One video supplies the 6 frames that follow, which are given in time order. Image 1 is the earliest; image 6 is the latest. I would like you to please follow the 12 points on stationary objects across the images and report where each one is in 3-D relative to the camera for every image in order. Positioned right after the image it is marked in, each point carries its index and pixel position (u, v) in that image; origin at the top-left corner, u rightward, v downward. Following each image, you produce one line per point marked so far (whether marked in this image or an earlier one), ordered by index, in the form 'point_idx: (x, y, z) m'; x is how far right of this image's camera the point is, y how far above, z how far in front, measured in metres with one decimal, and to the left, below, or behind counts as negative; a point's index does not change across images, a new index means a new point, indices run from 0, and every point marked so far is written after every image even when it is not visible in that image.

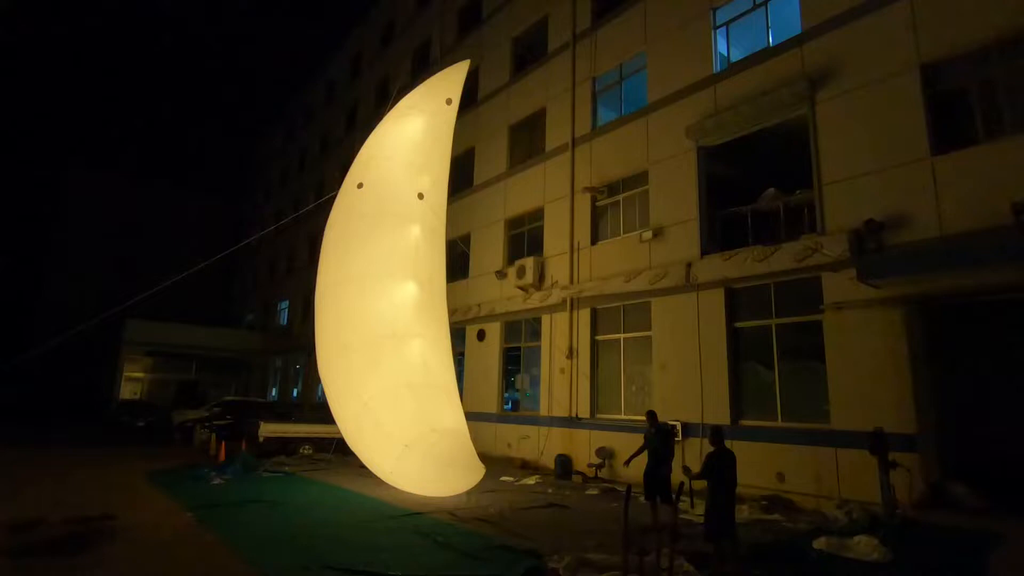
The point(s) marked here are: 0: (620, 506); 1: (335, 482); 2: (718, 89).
0: (+1.6, -3.2, +8.0) m
1: (-3.0, -3.4, +9.6) m
2: (+3.8, +3.7, +10.2) m
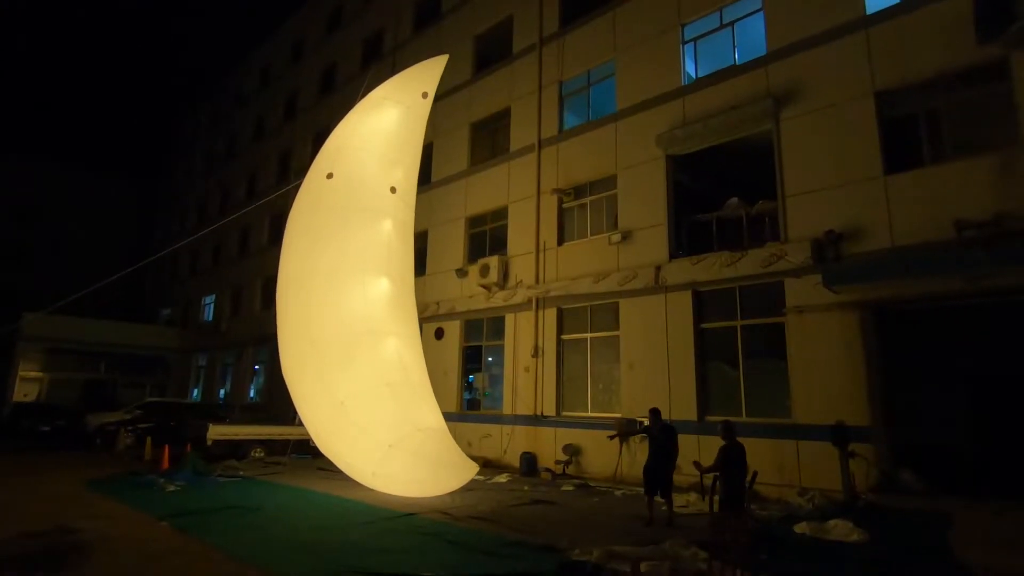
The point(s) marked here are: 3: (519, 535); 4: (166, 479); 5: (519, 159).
0: (+1.4, -3.2, +8.2) m
1: (-3.4, -3.3, +9.1) m
2: (+3.4, +3.6, +10.7) m
3: (+0.3, -2.7, +6.0) m
4: (-5.7, -3.2, +9.2) m
5: (+0.2, +3.2, +13.5) m
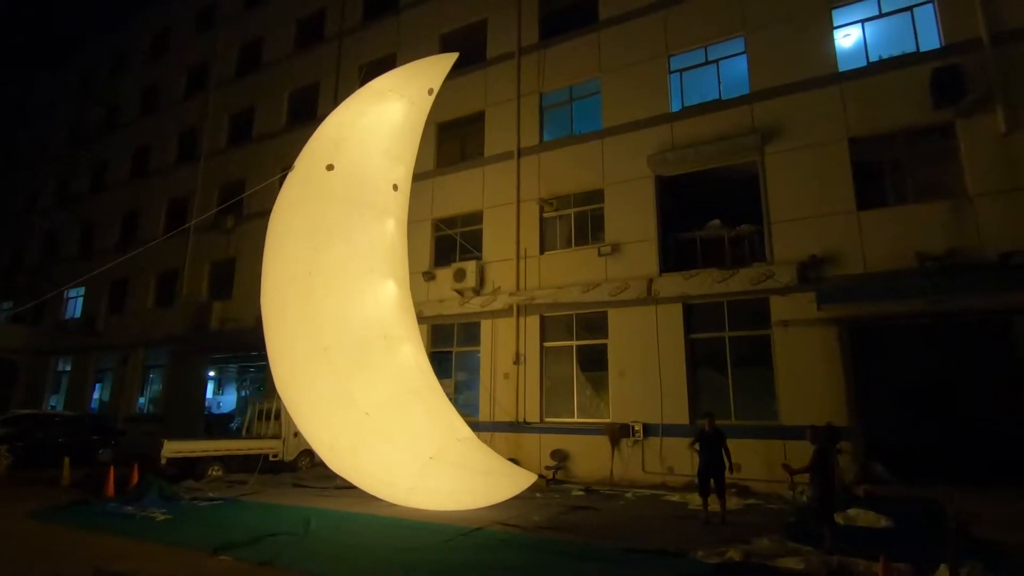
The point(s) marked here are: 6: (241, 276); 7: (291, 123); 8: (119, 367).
0: (+1.8, -3.4, +8.5) m
1: (-3.1, -3.3, +8.3) m
2: (+3.4, +3.4, +11.5) m
3: (+1.2, -2.9, +6.2) m
4: (-5.4, -3.1, +7.9) m
5: (-0.4, +3.0, +13.5) m
6: (-8.6, +0.4, +17.4) m
7: (-7.3, +5.4, +18.0) m
8: (-14.1, -2.9, +19.7) m
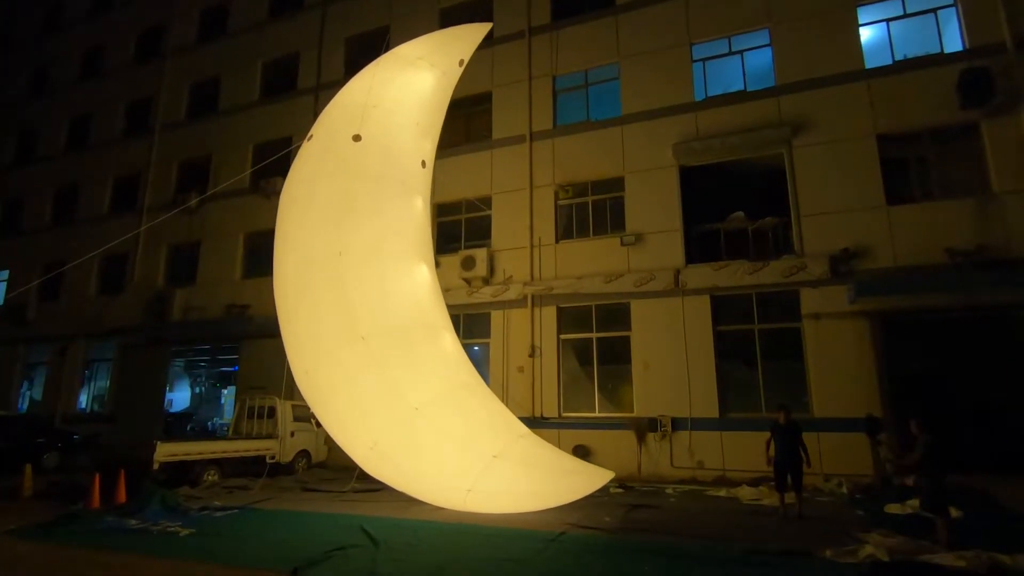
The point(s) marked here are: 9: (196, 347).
0: (+2.5, -3.2, +8.2) m
1: (-2.3, -3.0, +7.4) m
2: (+3.9, +3.5, +11.4) m
3: (+2.2, -2.7, +5.8) m
4: (-4.5, -2.8, +6.7) m
5: (-0.1, +3.3, +12.9) m
6: (-8.7, +0.8, +15.8) m
7: (-7.4, +5.8, +16.6) m
8: (-14.5, -2.3, +17.5) m
9: (-8.8, -1.6, +15.4) m
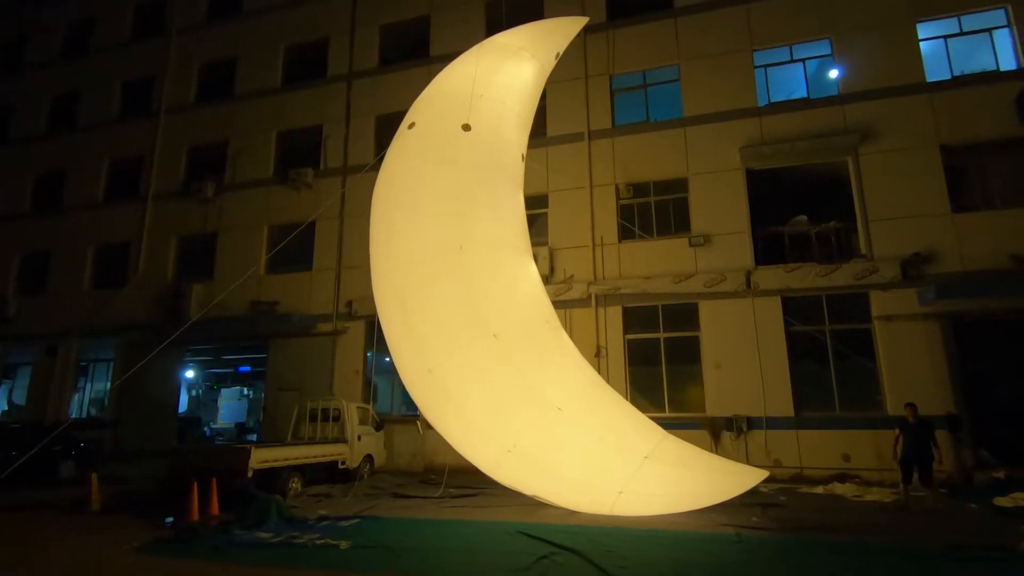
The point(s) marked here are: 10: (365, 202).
0: (+4.1, -3.2, +8.3) m
1: (-0.6, -3.0, +7.1) m
2: (+5.3, +3.5, +11.6) m
3: (+4.1, -2.7, +5.9) m
4: (-2.7, -2.8, +6.2) m
5: (+1.2, +3.3, +12.7) m
6: (-7.7, +0.9, +14.9) m
7: (-6.4, +5.9, +15.7) m
8: (-13.6, -2.1, +16.0) m
9: (-7.8, -1.5, +14.4) m
10: (-3.7, +2.2, +13.9) m
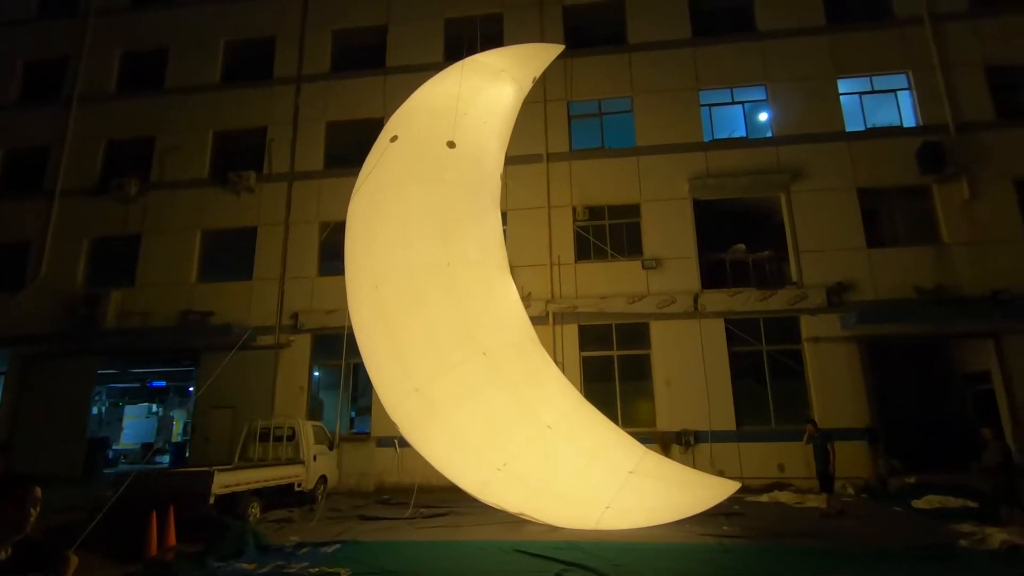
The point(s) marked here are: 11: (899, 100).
0: (+3.7, -3.6, +8.9) m
1: (-0.8, -3.2, +7.0) m
2: (+4.5, +3.0, +12.6) m
3: (+4.0, -3.0, +6.5) m
4: (-2.7, -2.9, +5.8) m
5: (+0.2, +2.9, +13.0) m
6: (-8.9, +0.7, +13.7) m
7: (-7.7, +5.6, +14.9) m
8: (-15.1, -2.2, +13.7) m
9: (-9.0, -1.7, +13.2) m
10: (-4.8, +1.9, +13.4) m
11: (+8.9, +4.3, +12.6) m
